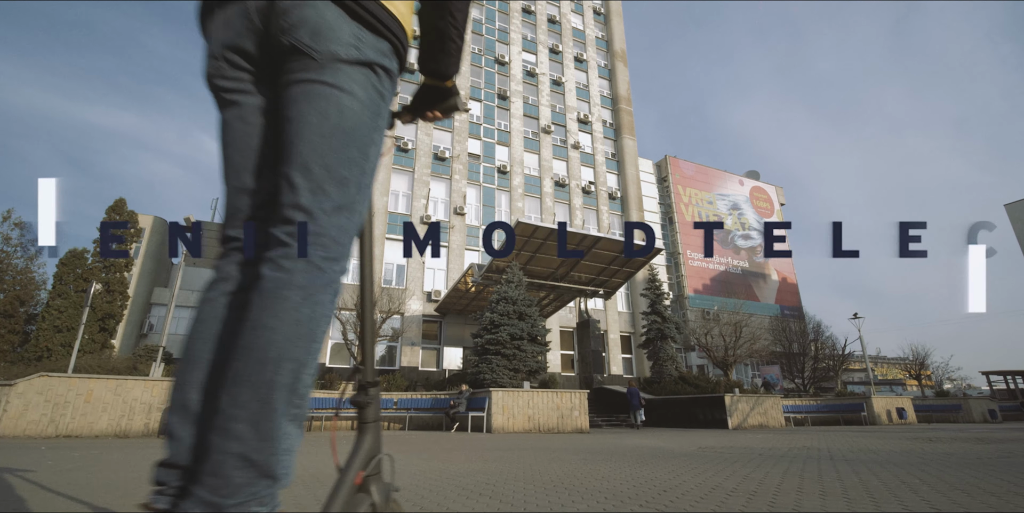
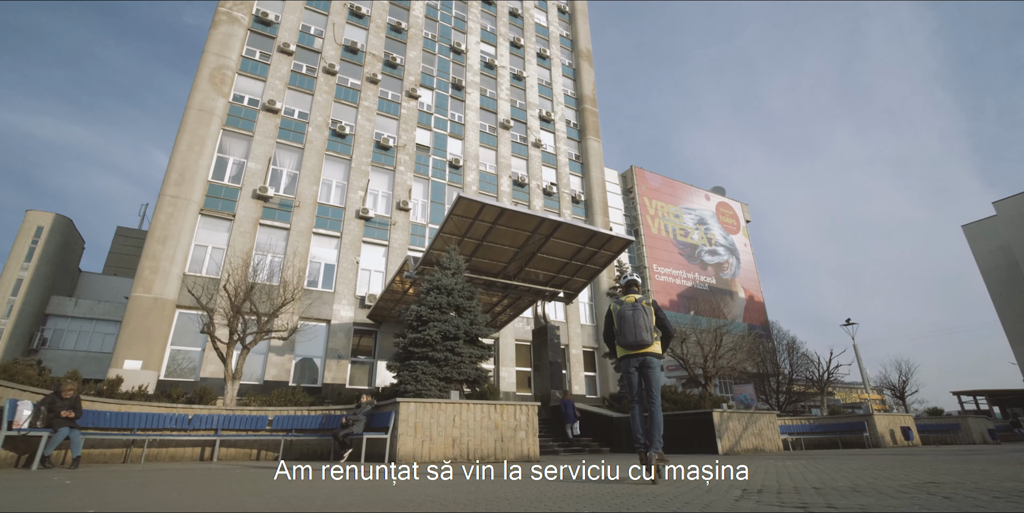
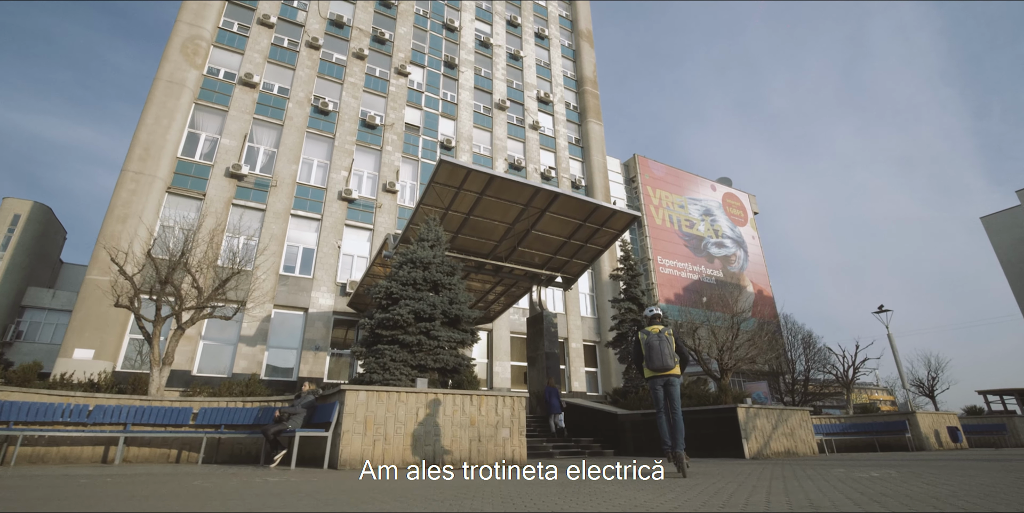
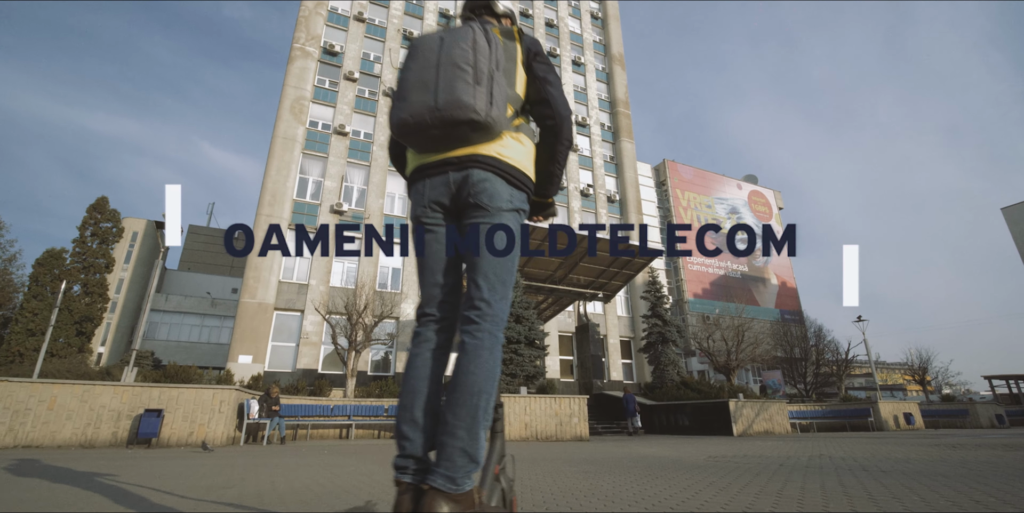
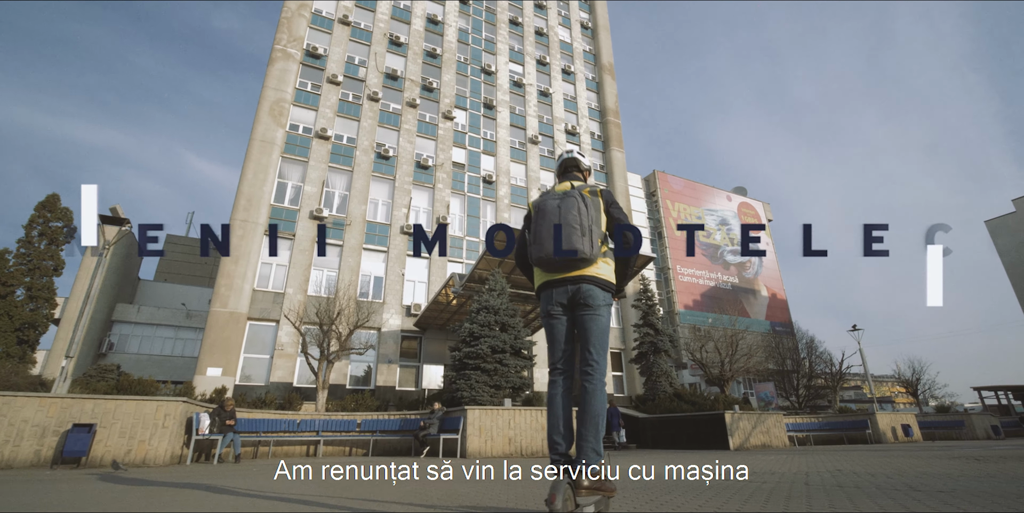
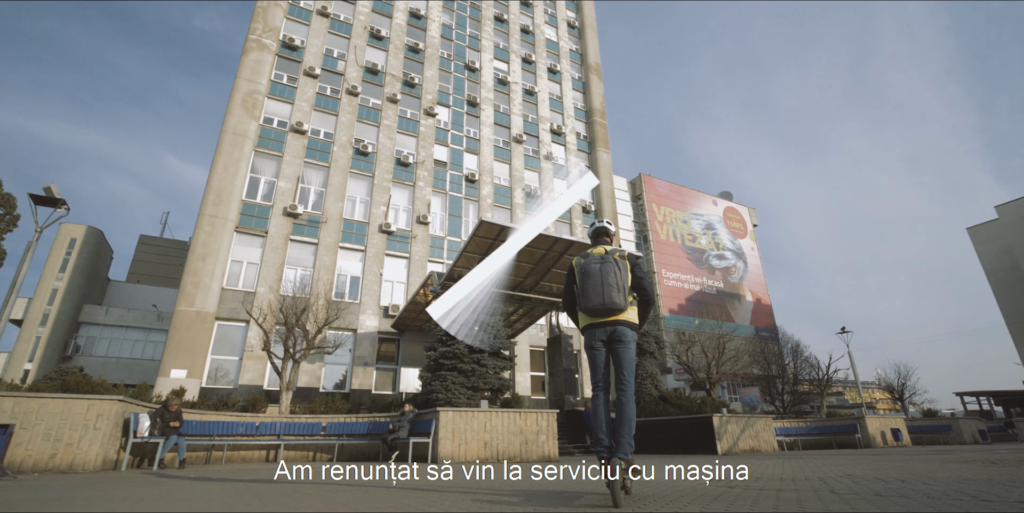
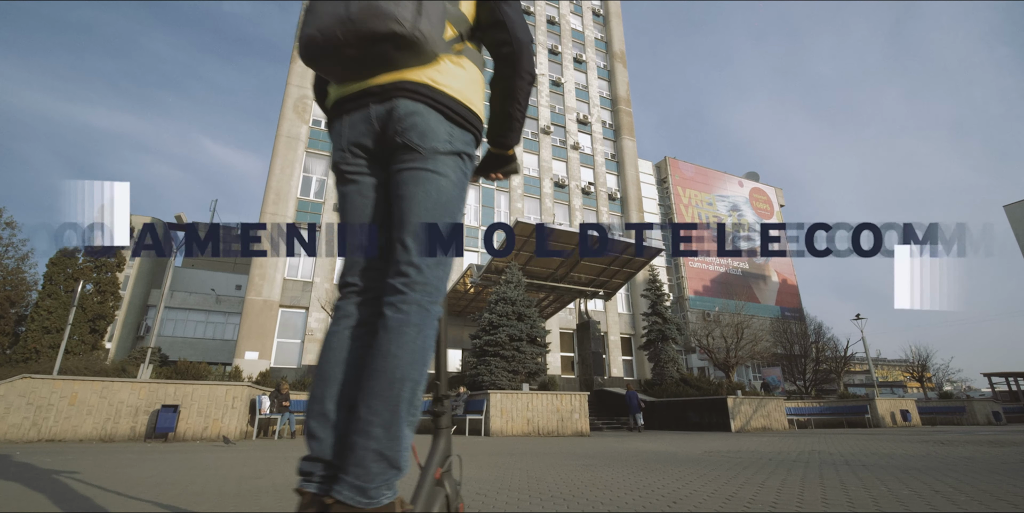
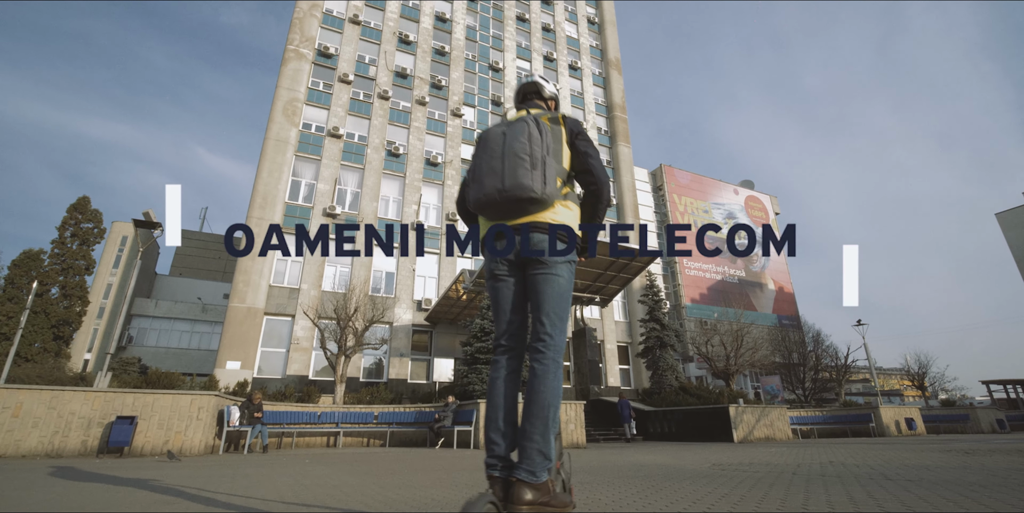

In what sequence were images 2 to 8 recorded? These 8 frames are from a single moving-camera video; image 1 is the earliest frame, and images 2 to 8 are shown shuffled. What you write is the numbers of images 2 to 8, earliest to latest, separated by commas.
7, 4, 8, 5, 6, 2, 3
